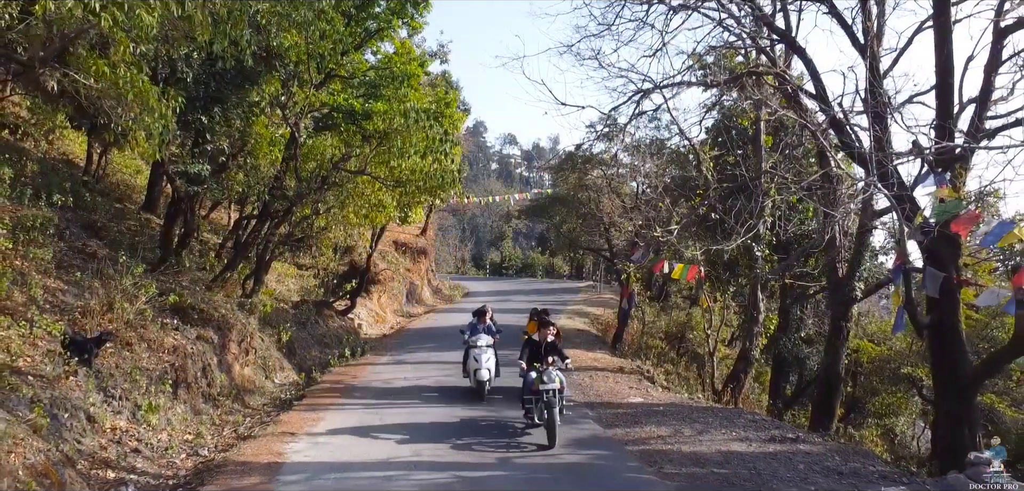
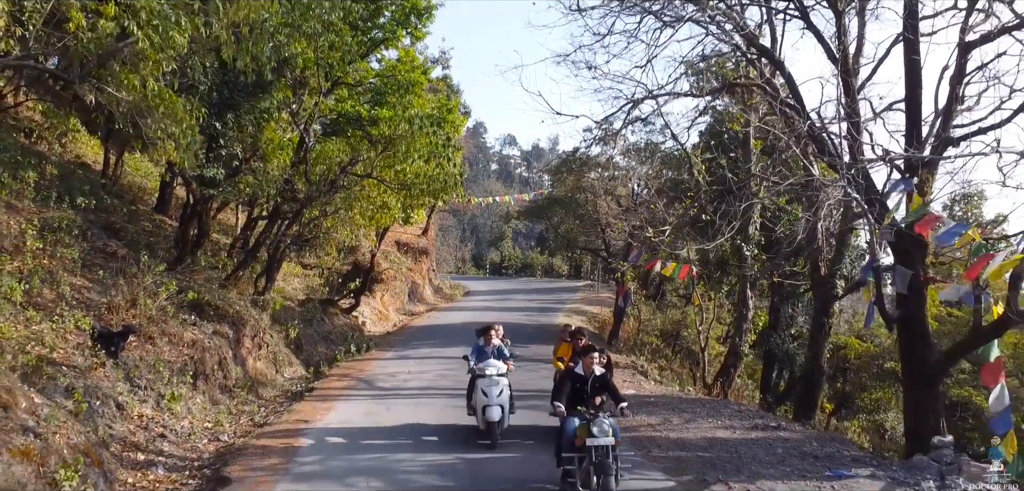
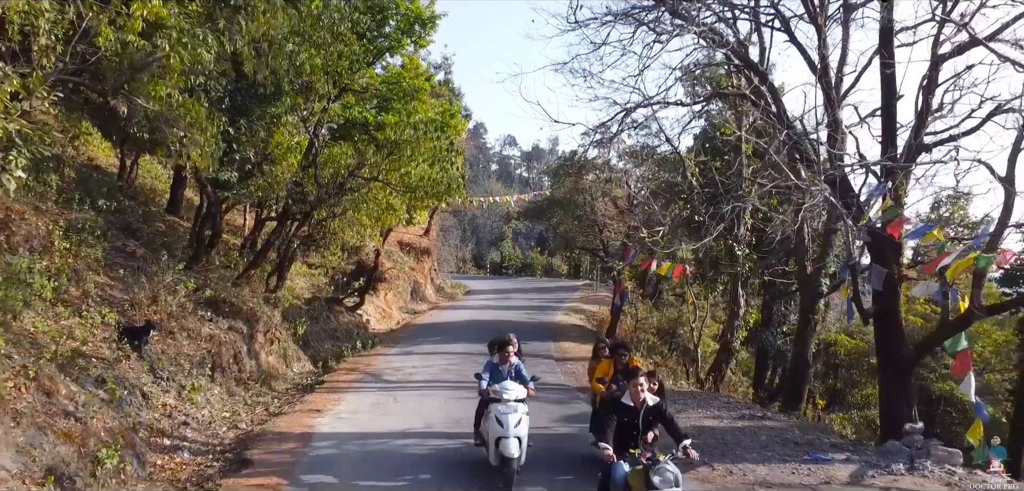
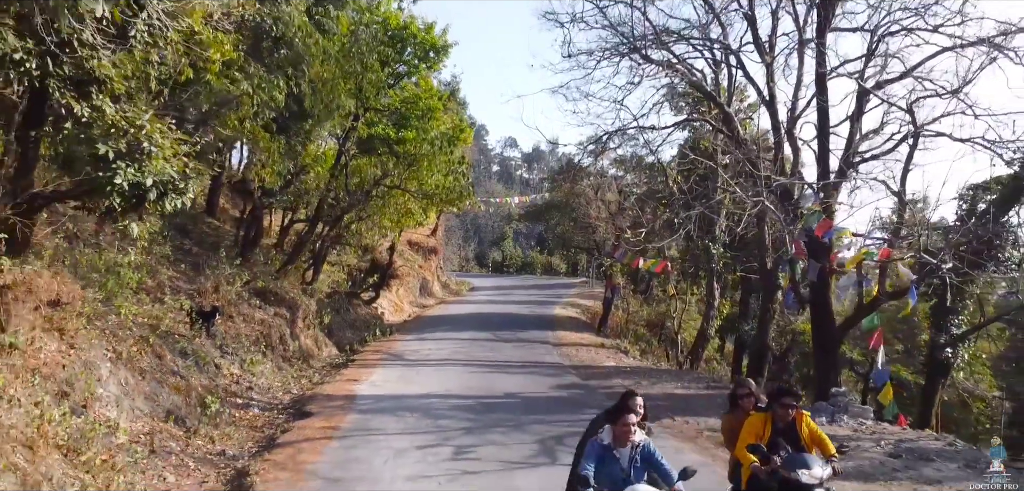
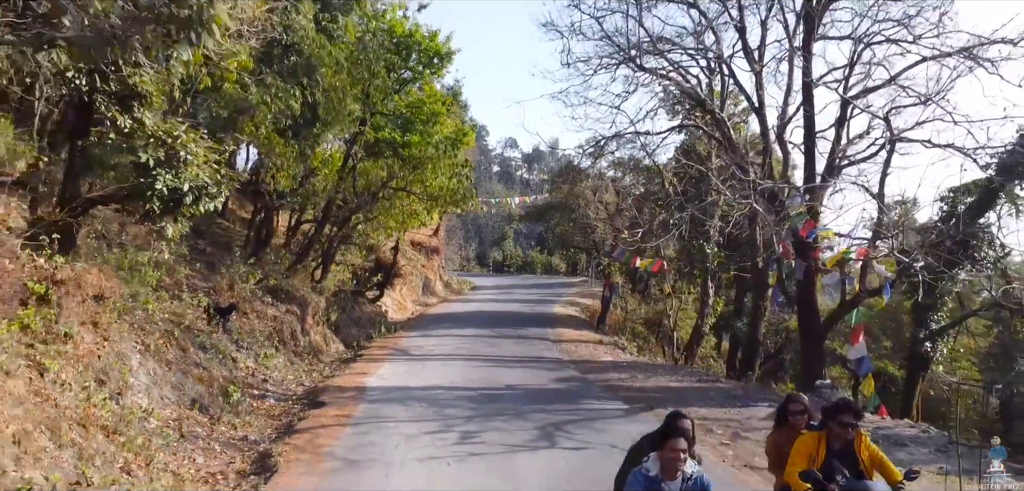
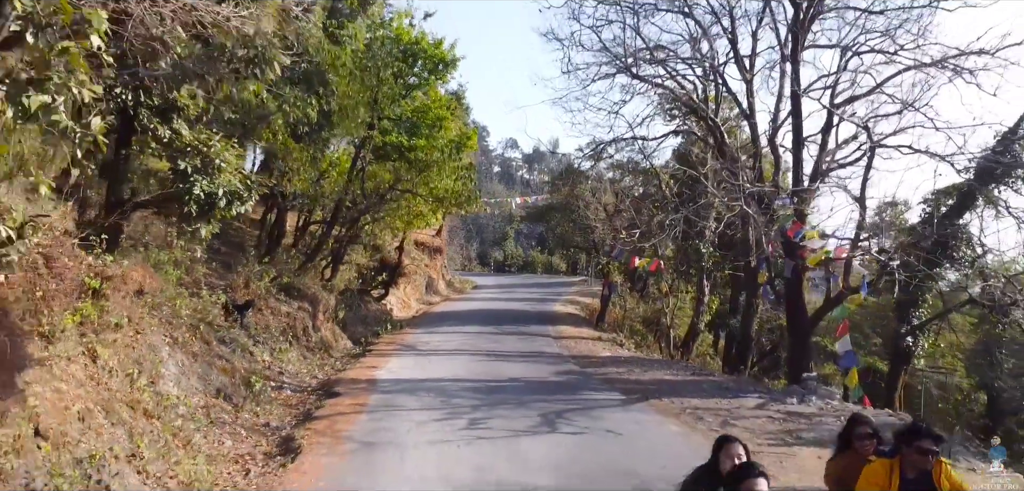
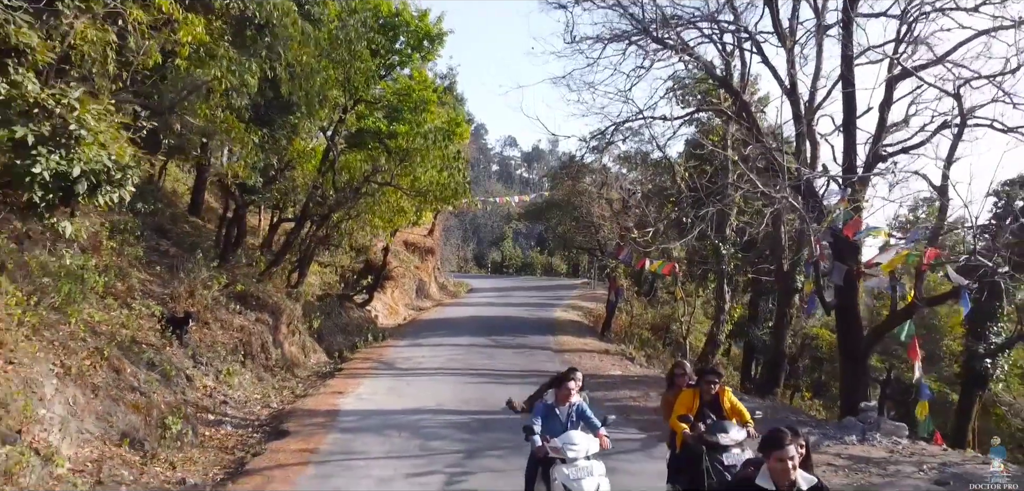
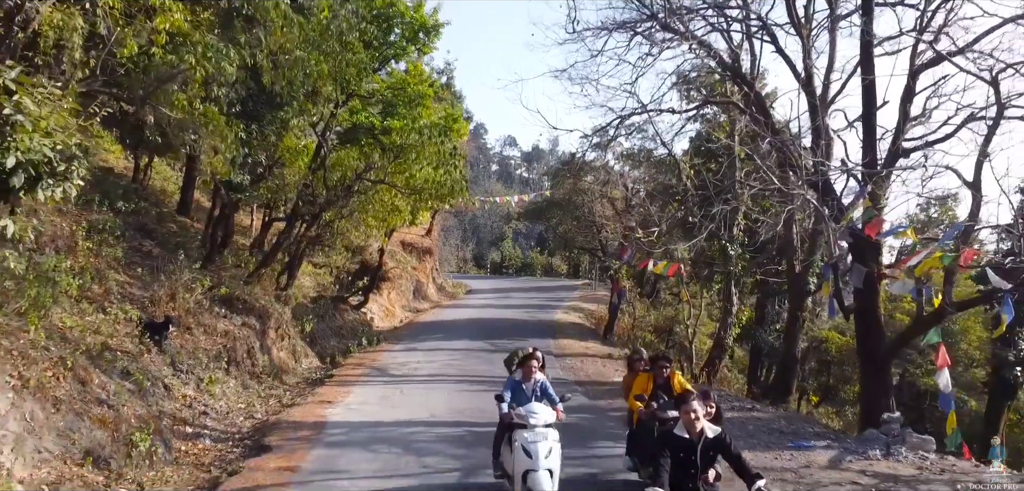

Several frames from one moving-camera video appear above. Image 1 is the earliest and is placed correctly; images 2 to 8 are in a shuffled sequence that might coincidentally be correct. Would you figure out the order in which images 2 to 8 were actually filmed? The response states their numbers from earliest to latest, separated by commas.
2, 3, 8, 7, 4, 5, 6
